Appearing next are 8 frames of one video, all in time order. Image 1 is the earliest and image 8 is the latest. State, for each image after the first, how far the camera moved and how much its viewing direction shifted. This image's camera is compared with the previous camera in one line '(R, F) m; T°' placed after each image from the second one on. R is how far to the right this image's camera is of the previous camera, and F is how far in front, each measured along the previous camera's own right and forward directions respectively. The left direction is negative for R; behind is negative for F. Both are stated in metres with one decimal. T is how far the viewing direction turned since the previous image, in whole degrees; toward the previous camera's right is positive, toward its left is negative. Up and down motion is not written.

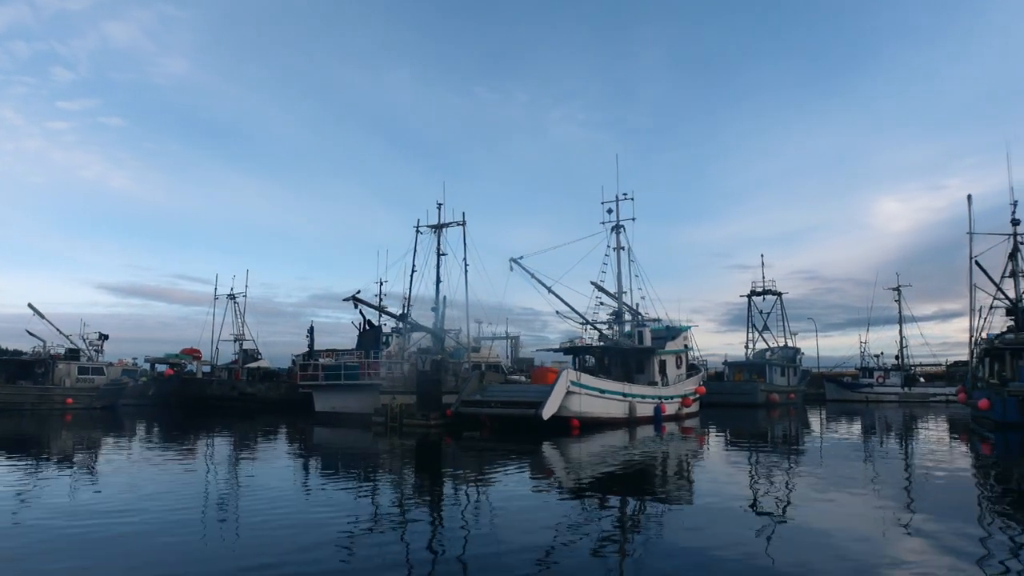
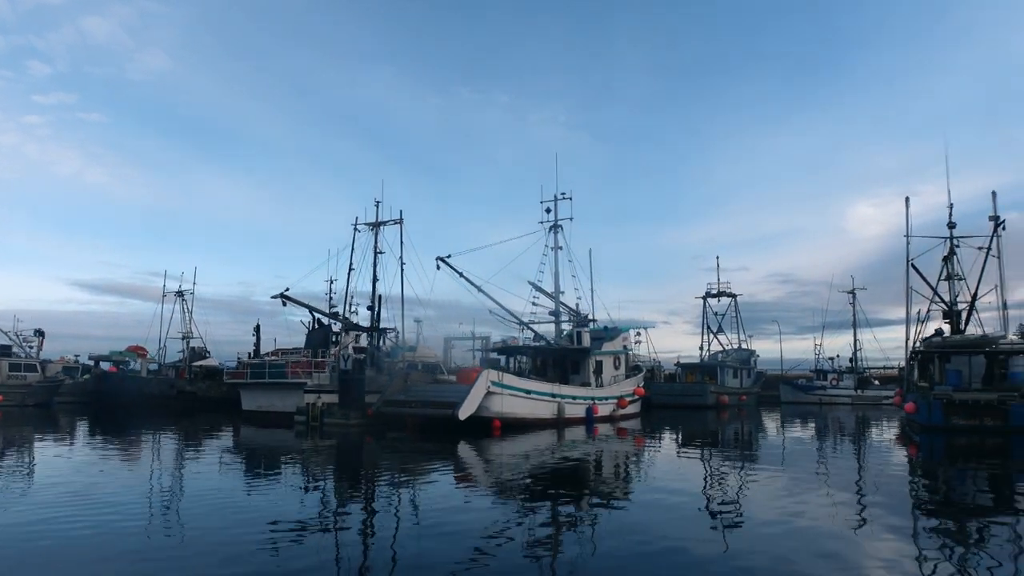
(+1.0, +0.1) m; +1°
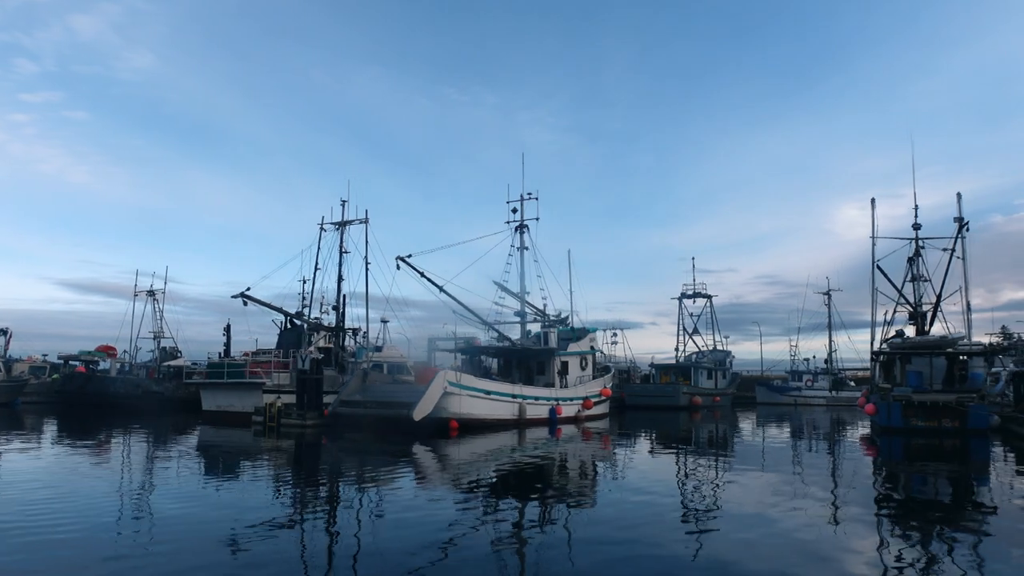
(+0.5, +0.1) m; 0°
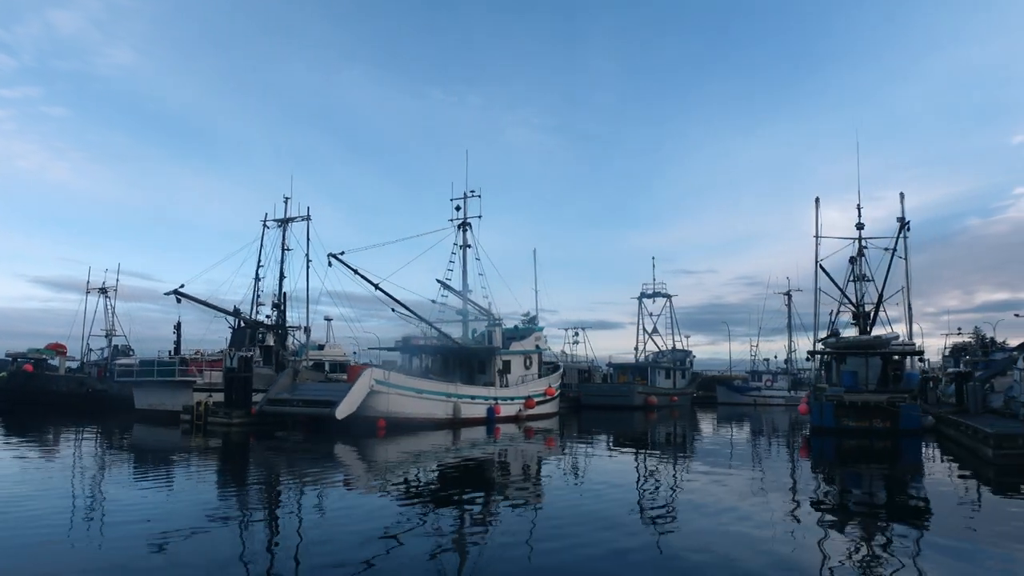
(+0.9, +0.1) m; +1°
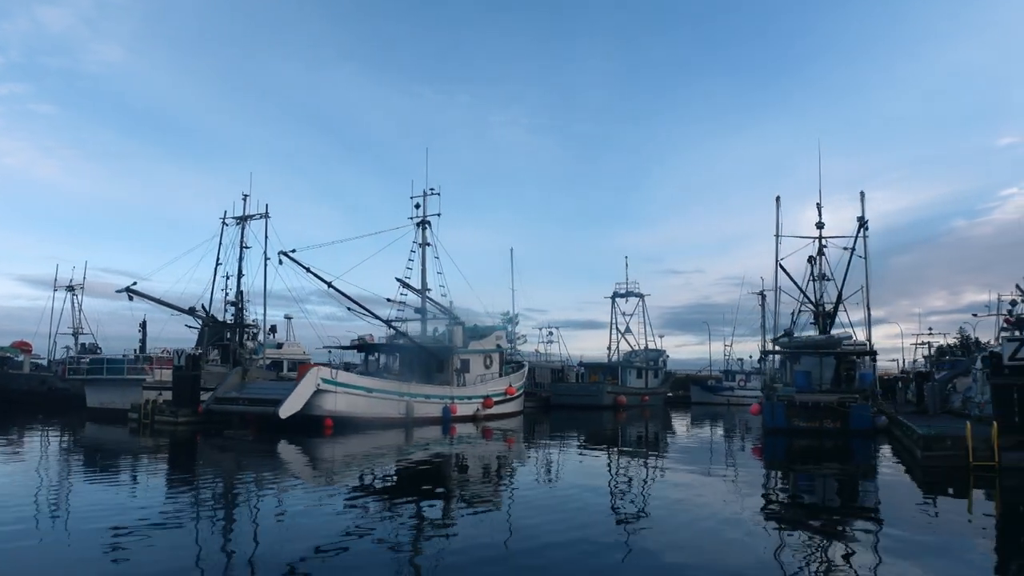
(+0.7, +0.1) m; 0°
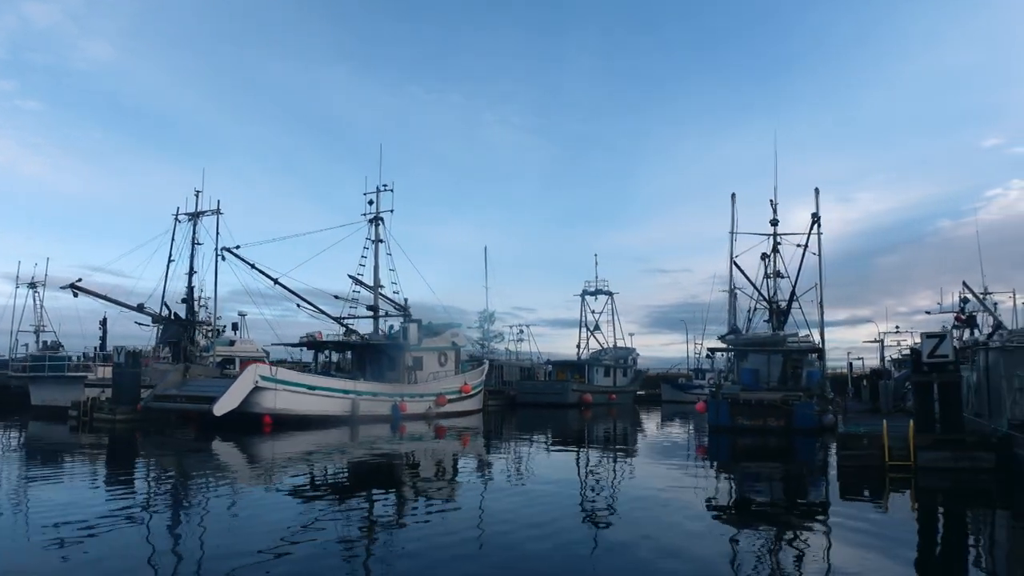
(+0.8, +0.1) m; 0°
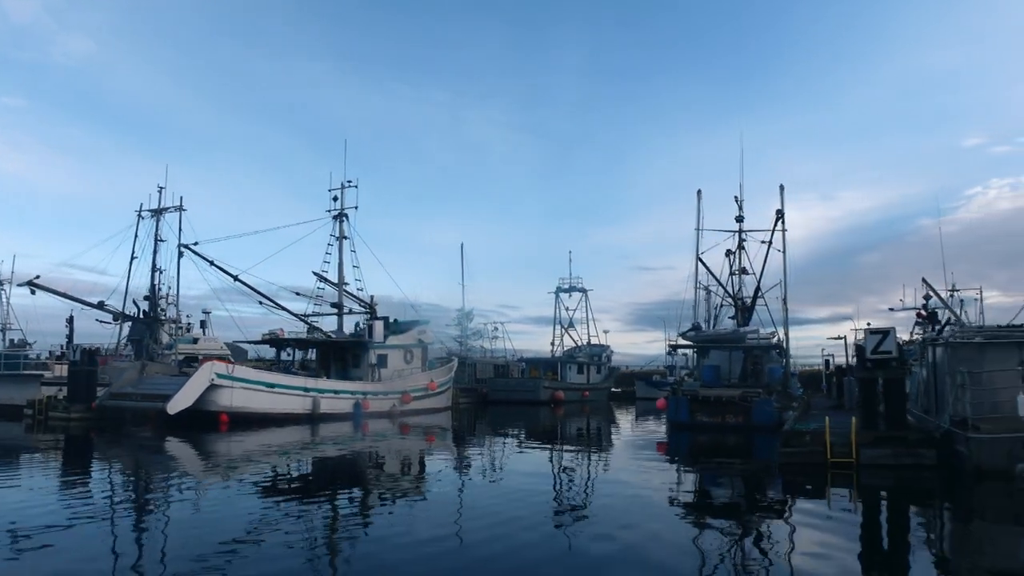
(+0.4, 0.0) m; +1°
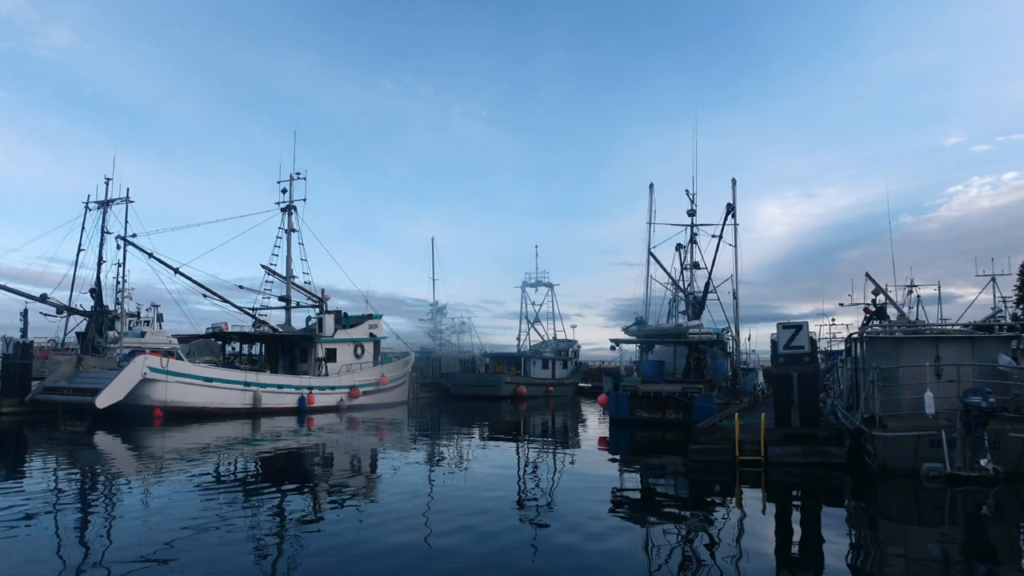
(+0.8, +0.1) m; 0°
